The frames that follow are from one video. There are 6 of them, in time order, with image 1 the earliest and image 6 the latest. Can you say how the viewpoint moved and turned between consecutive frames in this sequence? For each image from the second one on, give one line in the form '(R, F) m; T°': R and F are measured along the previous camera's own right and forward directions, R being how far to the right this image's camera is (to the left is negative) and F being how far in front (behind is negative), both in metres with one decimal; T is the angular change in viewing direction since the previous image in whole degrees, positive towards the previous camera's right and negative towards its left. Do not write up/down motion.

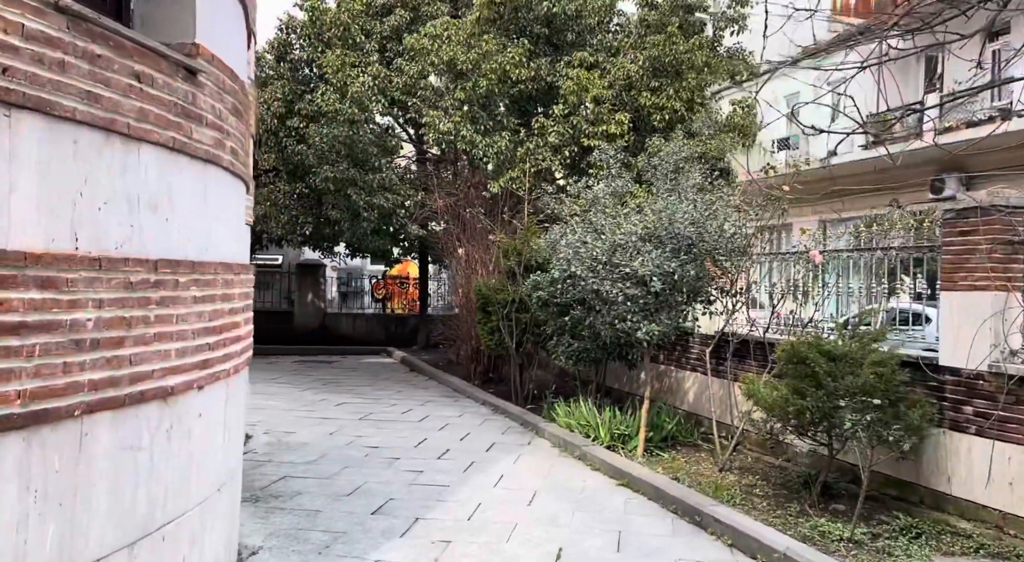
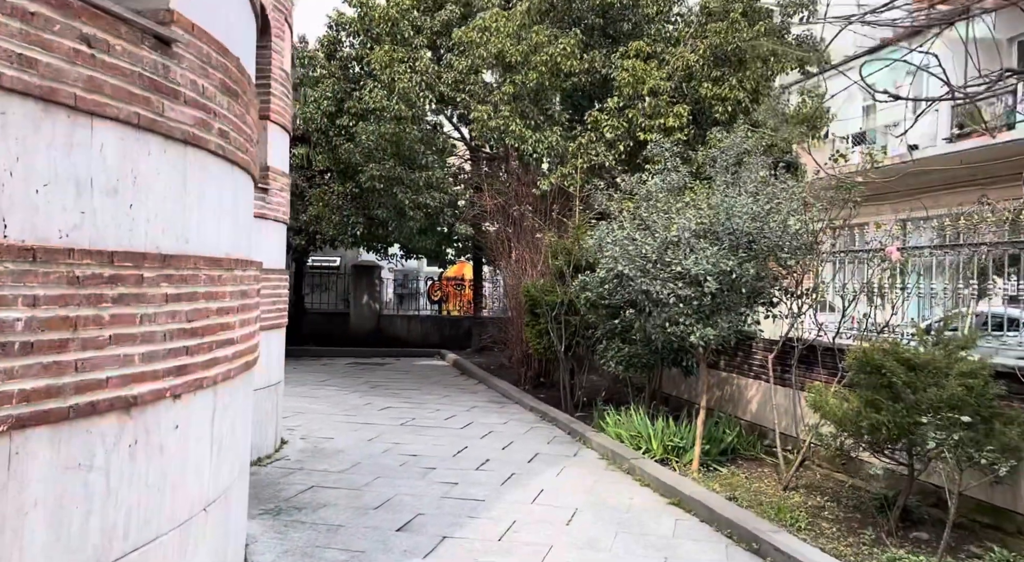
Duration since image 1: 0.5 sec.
(+0.2, +0.5) m; -5°
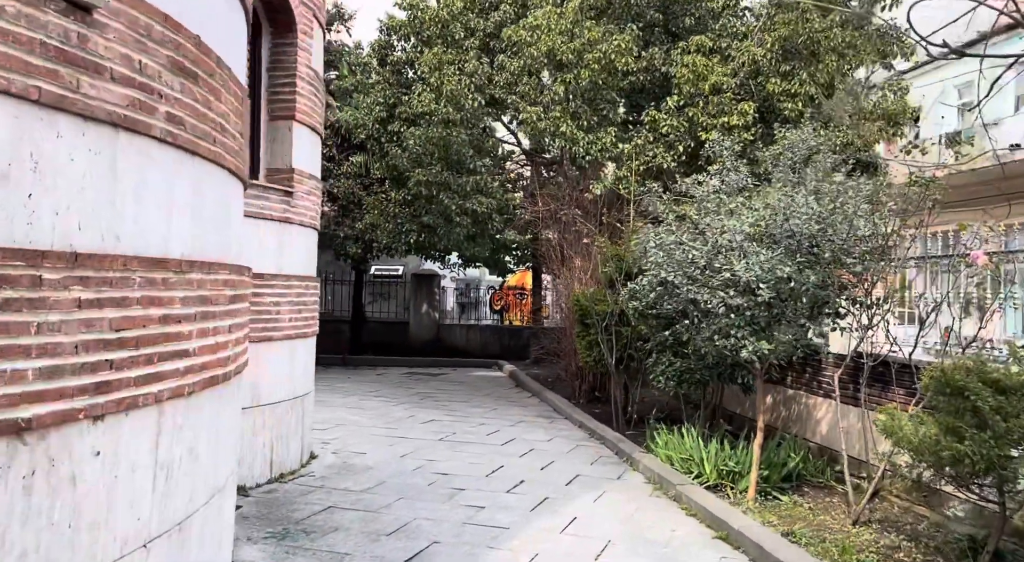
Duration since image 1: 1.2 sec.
(+0.3, +0.5) m; -5°
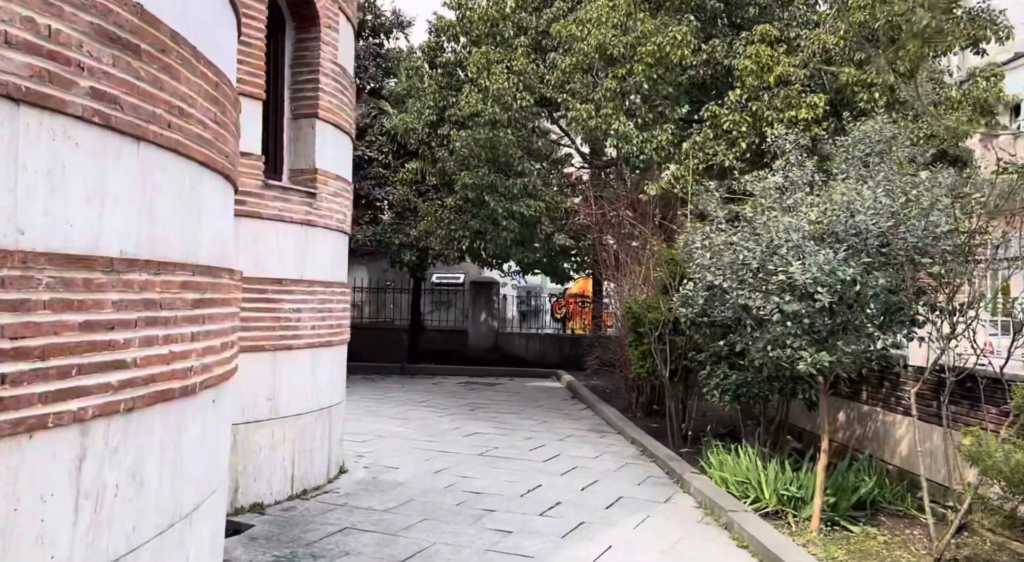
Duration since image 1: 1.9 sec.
(+0.3, +0.5) m; -5°
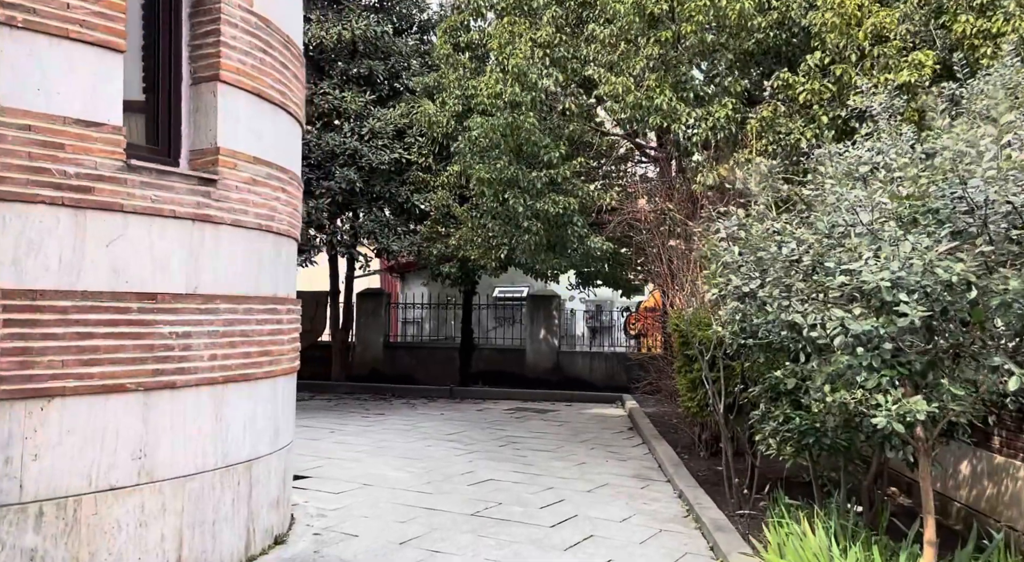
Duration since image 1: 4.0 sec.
(+0.8, +1.7) m; -7°
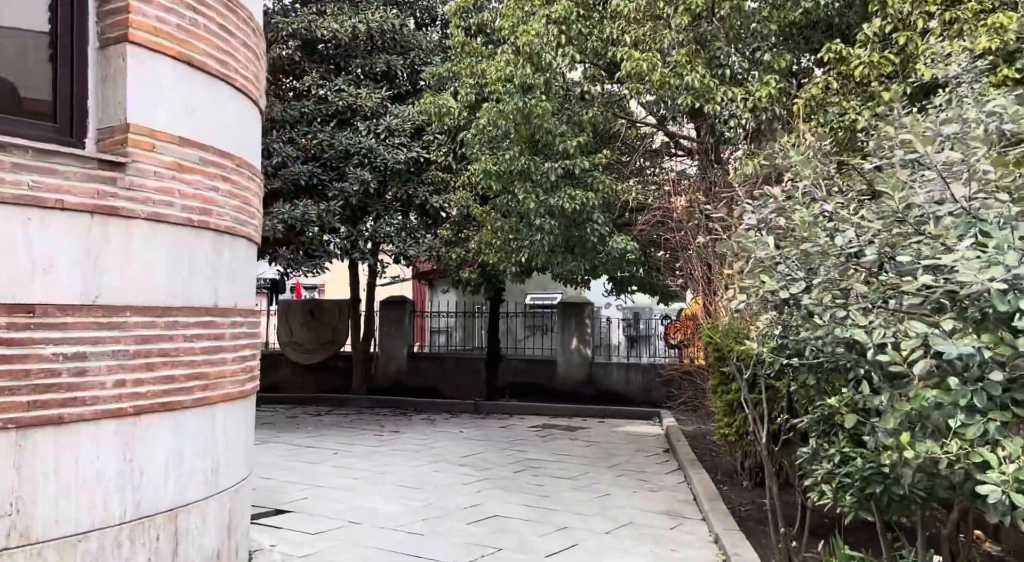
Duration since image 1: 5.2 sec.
(+0.3, +1.0) m; -3°
